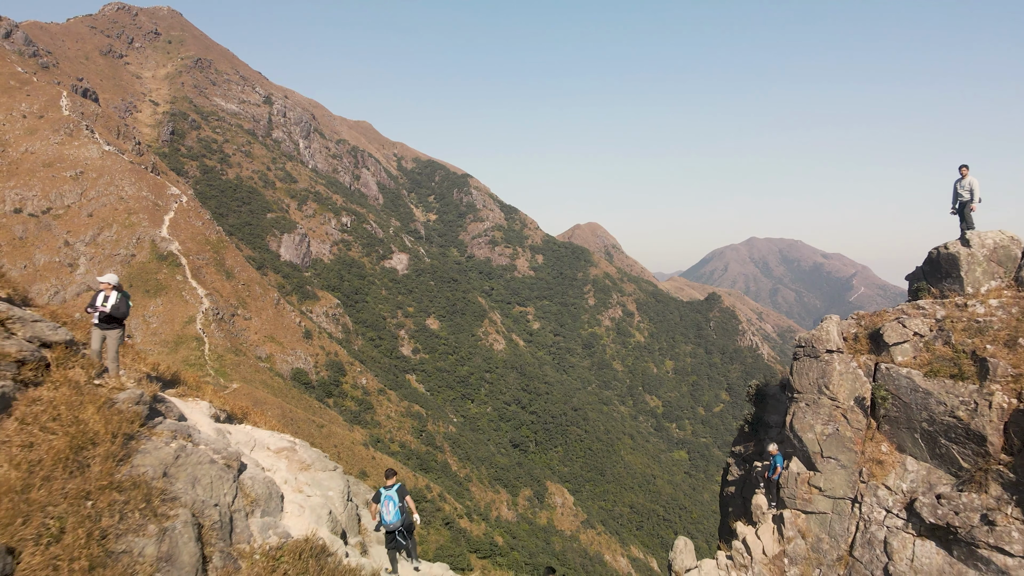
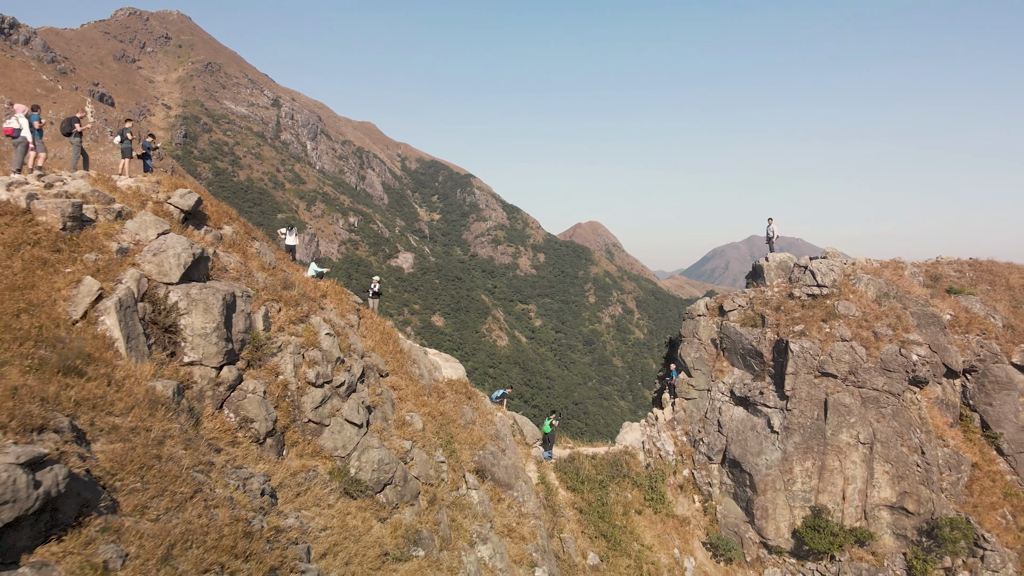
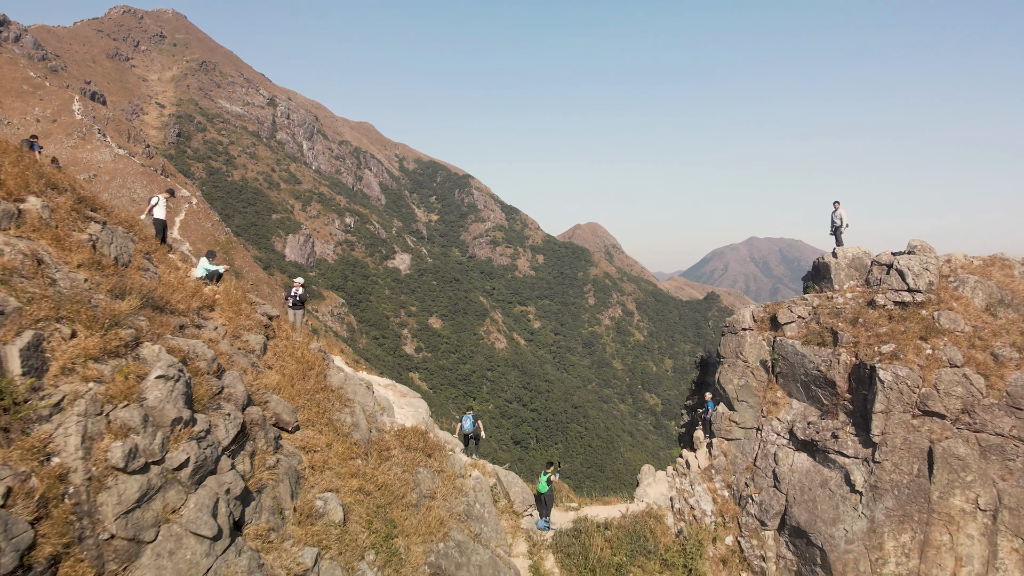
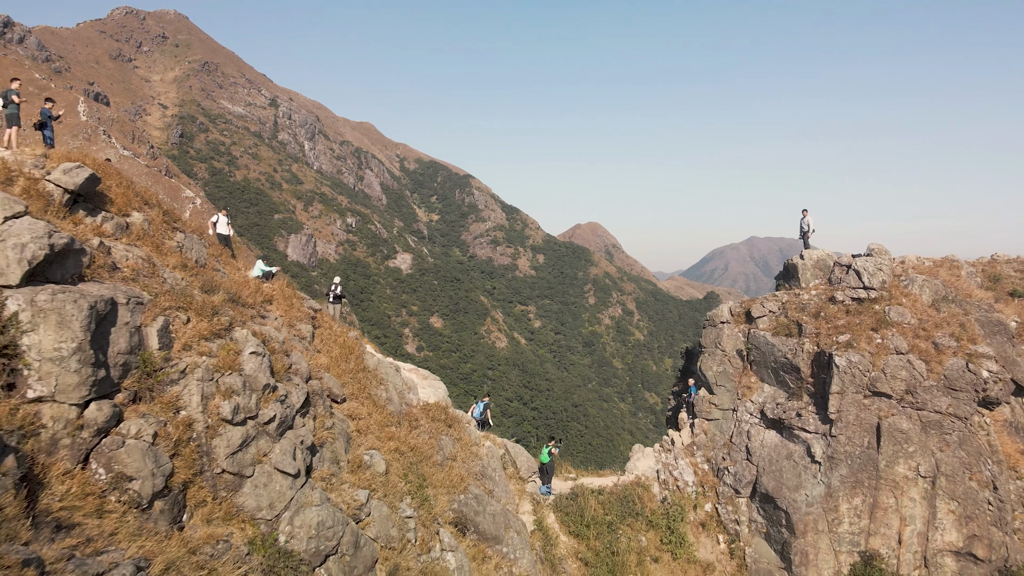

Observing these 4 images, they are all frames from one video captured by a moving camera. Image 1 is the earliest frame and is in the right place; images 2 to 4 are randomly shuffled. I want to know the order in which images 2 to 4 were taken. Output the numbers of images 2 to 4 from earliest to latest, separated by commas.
3, 4, 2
